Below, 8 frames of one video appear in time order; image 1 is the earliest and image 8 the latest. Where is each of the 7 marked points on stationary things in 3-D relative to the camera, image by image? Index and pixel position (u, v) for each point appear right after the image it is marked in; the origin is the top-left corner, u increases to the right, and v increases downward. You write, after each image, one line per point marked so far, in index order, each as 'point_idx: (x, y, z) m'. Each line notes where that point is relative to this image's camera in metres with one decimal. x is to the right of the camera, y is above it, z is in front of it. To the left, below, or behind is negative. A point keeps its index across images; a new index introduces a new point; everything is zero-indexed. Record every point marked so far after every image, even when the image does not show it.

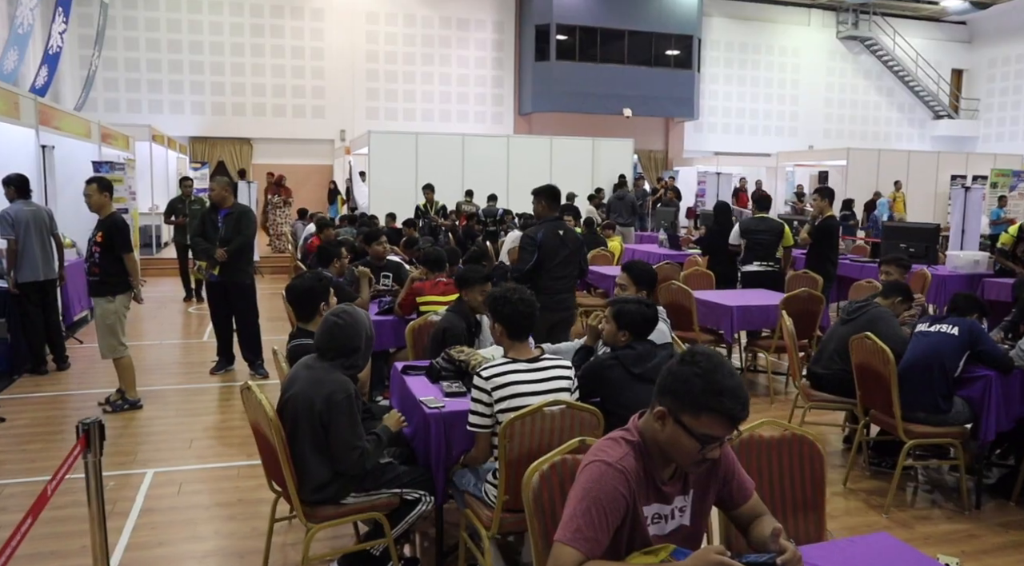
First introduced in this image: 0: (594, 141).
0: (+1.7, +2.9, +15.0) m
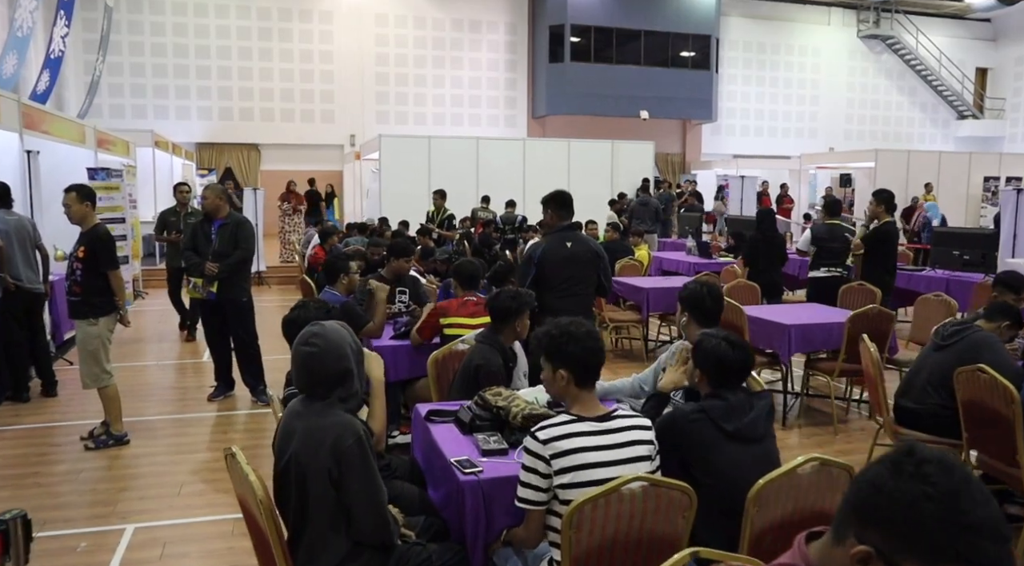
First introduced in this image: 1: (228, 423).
0: (+2.0, +2.7, +14.4) m
1: (-1.9, -1.0, +5.0) m
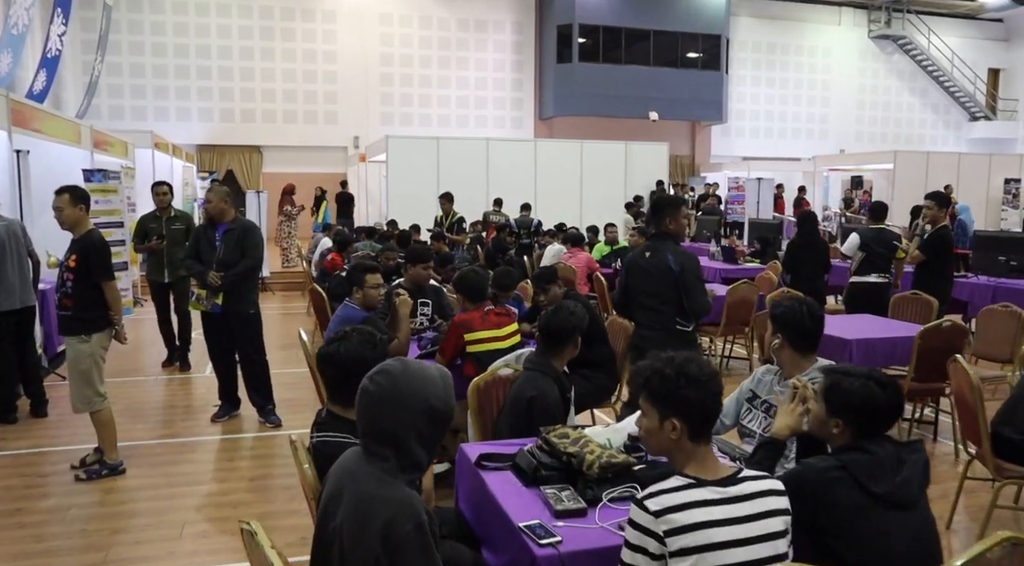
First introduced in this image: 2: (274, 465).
0: (+2.2, +2.6, +14.0) m
1: (-1.7, -1.0, +4.5) m
2: (-1.4, -1.1, +4.3) m
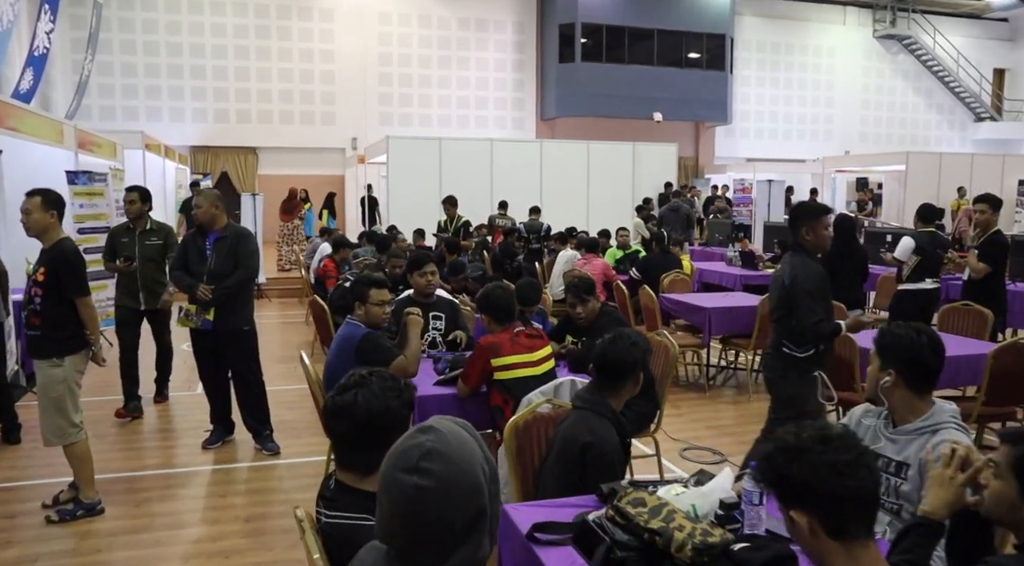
0: (+2.3, +2.5, +13.6) m
1: (-1.6, -1.1, +4.1) m
2: (-1.3, -1.1, +3.8) m
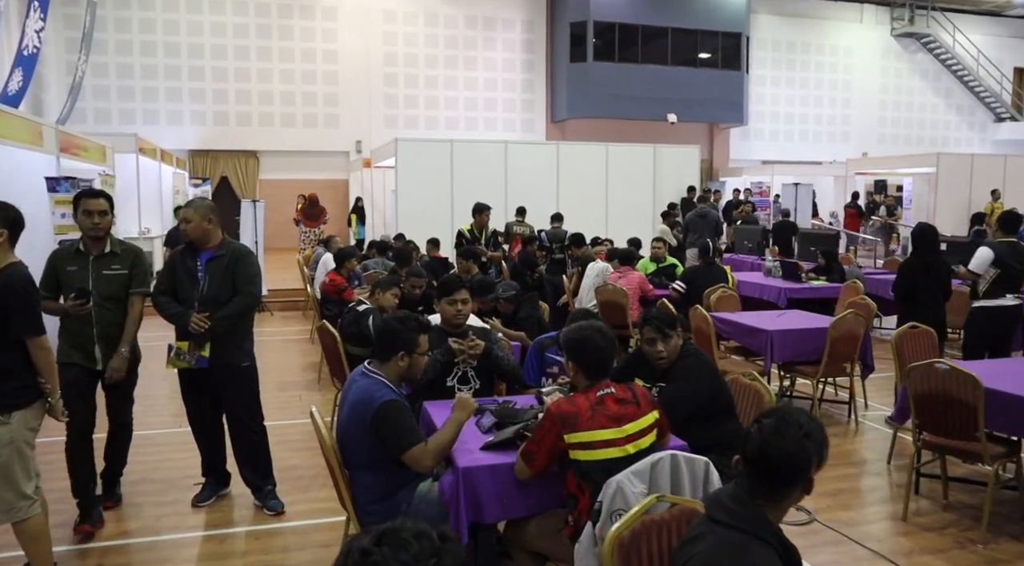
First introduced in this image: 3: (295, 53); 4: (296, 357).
0: (+2.5, +2.4, +12.9) m
1: (-1.3, -1.2, +3.4) m
2: (-1.0, -1.3, +3.1) m
3: (-5.3, +5.6, +17.7) m
4: (-2.2, -0.8, +7.5) m
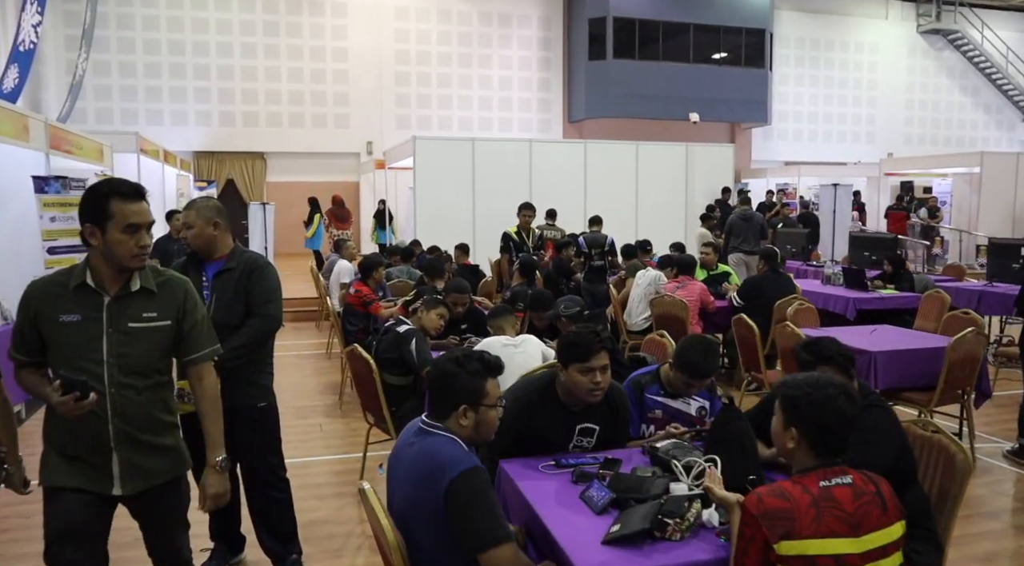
0: (+2.9, +2.3, +12.1) m
1: (-1.0, -1.3, +2.6) m
2: (-0.7, -1.4, +2.3) m
3: (-4.8, +5.4, +17.0) m
4: (-1.9, -0.9, +6.8) m
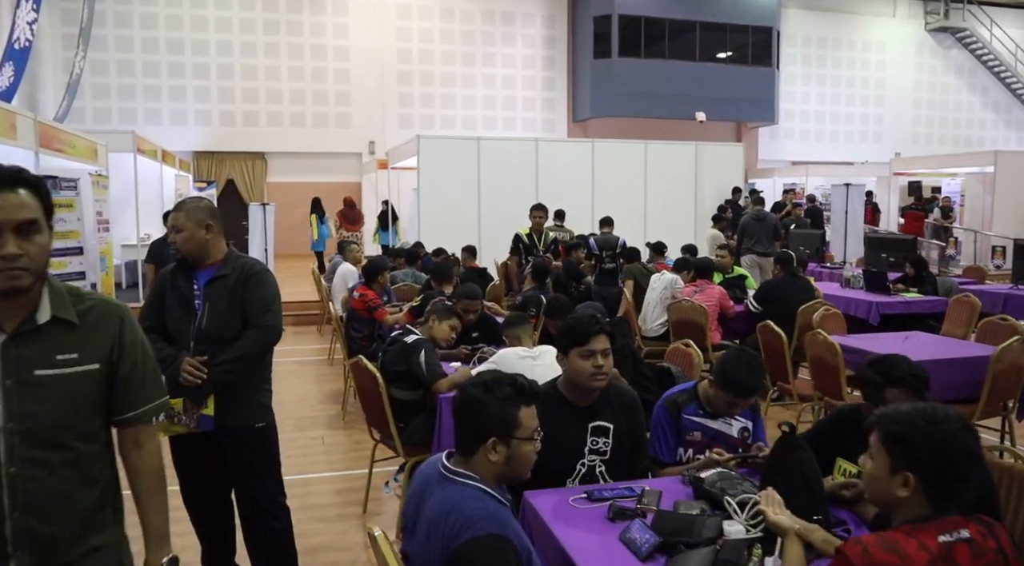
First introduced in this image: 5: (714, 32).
0: (+3.0, +2.2, +11.9) m
1: (-0.9, -1.4, +2.4) m
2: (-0.6, -1.4, +2.1) m
3: (-4.8, +5.4, +16.7) m
4: (-1.8, -0.9, +6.5) m
5: (+5.2, +6.5, +18.6) m
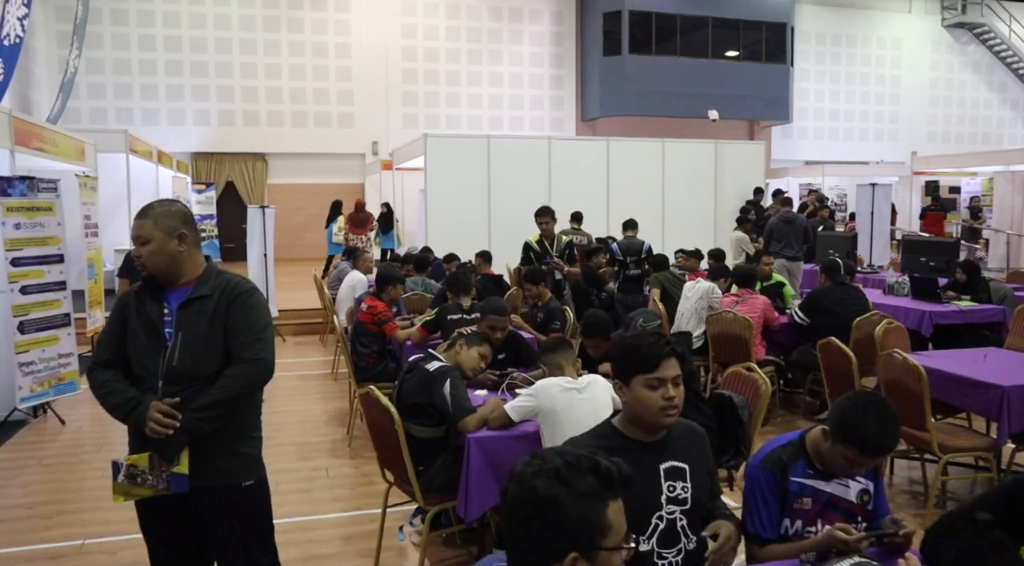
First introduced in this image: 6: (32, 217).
0: (+3.2, +2.1, +11.3) m
1: (-0.8, -1.4, +1.8) m
2: (-0.4, -1.5, +1.5) m
3: (-4.6, +5.3, +16.2) m
4: (-1.6, -1.0, +6.0) m
5: (+5.4, +6.4, +18.1) m
6: (-3.5, +0.5, +5.3) m
